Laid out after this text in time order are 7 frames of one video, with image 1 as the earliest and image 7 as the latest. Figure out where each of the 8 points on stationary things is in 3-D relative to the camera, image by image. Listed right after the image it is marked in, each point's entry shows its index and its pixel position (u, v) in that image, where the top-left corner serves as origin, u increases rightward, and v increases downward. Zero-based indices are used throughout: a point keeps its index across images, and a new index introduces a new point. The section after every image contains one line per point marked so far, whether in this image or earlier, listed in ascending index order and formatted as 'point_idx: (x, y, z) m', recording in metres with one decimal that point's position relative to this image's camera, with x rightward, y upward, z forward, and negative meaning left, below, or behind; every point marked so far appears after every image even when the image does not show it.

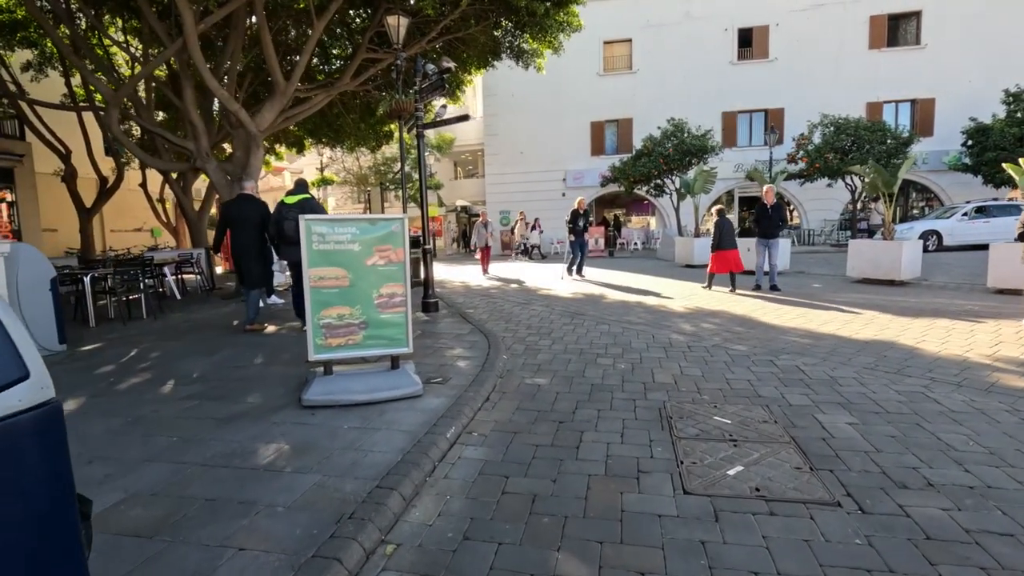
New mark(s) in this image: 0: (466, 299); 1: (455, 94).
0: (-0.9, -0.2, +10.2) m
1: (-1.9, +6.4, +17.6) m
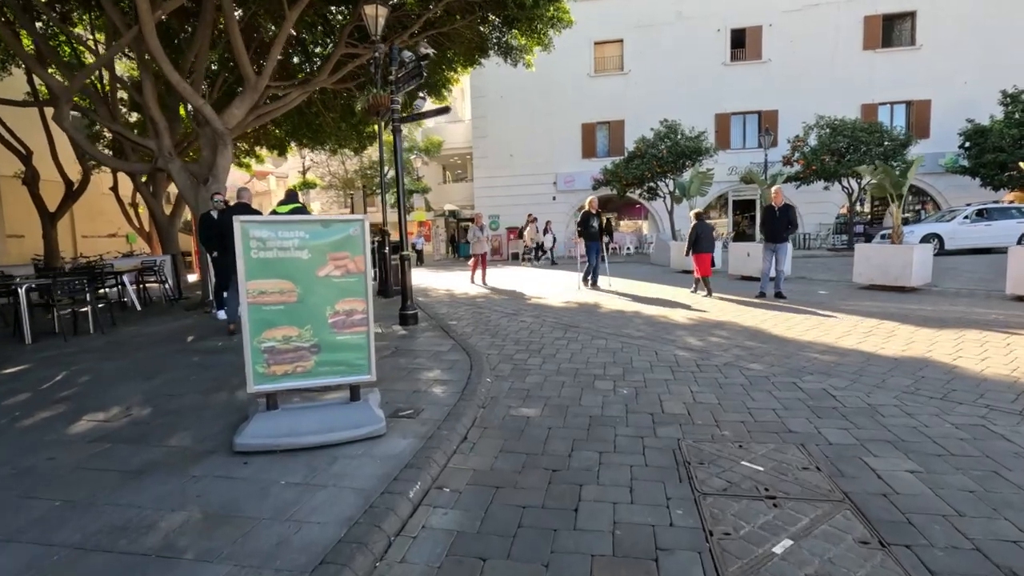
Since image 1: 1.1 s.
0: (-1.1, -0.4, +9.5) m
1: (-2.3, +6.1, +16.9) m
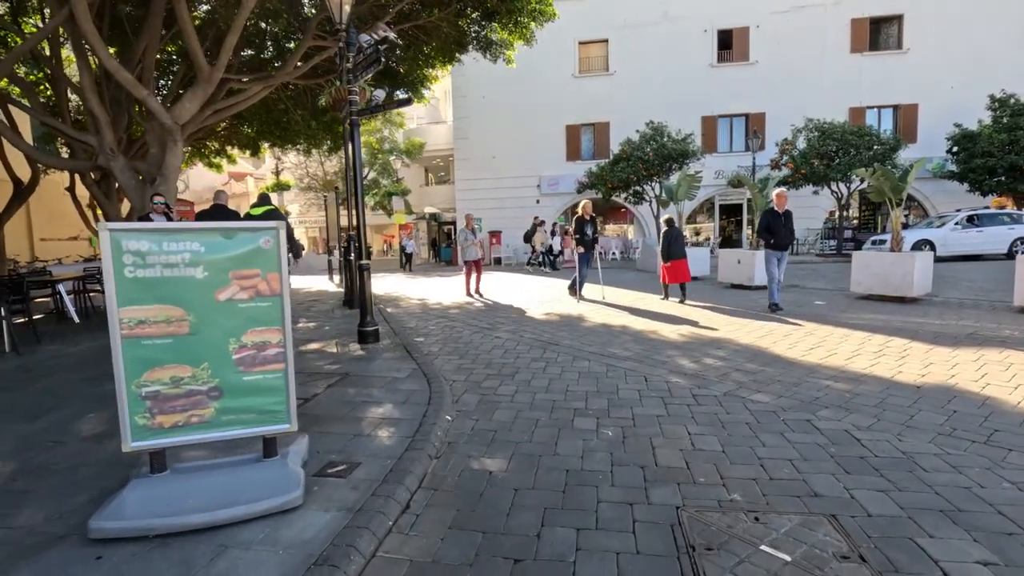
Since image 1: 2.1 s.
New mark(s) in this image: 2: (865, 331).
0: (-1.5, -0.6, +8.6) m
1: (-2.9, +5.9, +16.1) m
2: (+4.9, -0.6, +7.5) m
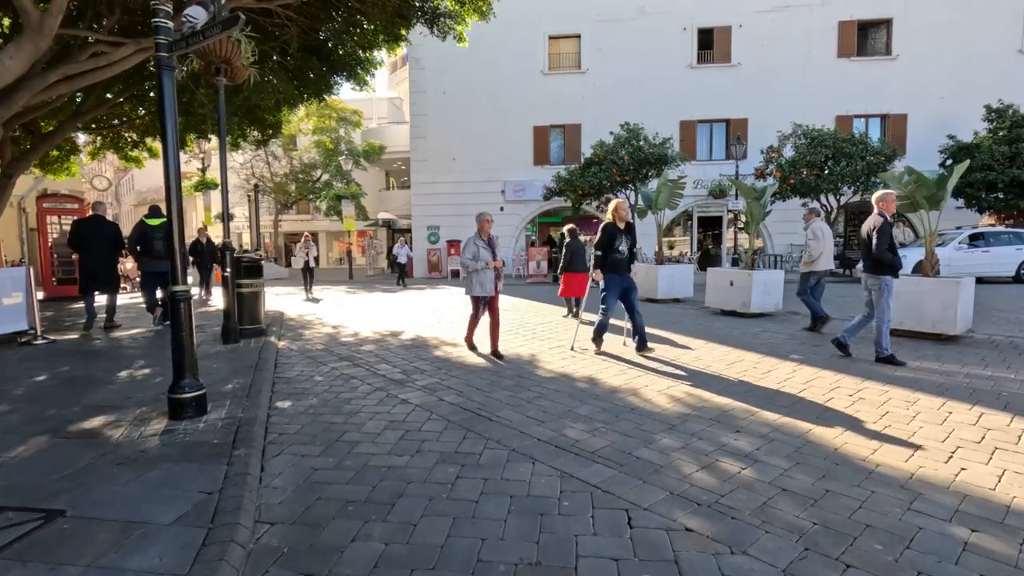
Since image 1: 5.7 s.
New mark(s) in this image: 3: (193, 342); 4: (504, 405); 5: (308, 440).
0: (-2.3, -0.9, +6.1) m
1: (-4.0, +5.4, +13.6) m
2: (+4.1, -1.0, +5.3) m
3: (-2.5, -0.4, +4.2) m
4: (-0.1, -1.0, +4.7) m
5: (-1.5, -1.1, +4.0) m
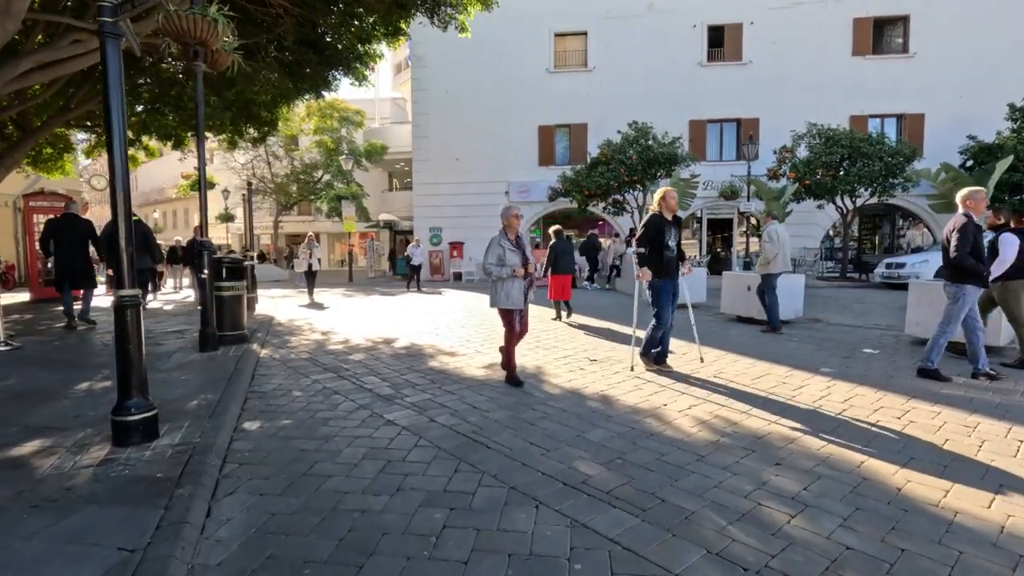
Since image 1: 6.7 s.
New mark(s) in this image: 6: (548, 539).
0: (-2.3, -1.0, +5.5) m
1: (-3.9, +5.4, +13.0) m
2: (+4.2, -1.1, +4.7) m
3: (-2.5, -0.5, +3.7) m
4: (-0.1, -1.1, +4.1) m
5: (-1.5, -1.2, +3.4) m
6: (+0.2, -1.2, +2.6) m
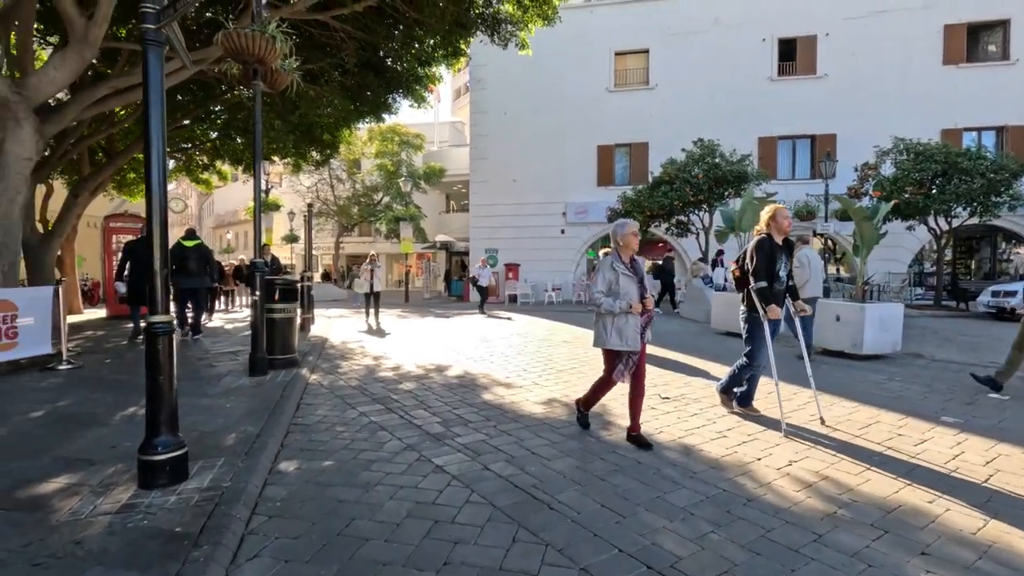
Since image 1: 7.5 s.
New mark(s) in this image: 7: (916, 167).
0: (-1.7, -1.2, +5.2) m
1: (-2.5, +4.8, +13.0) m
2: (+4.6, -1.4, +3.6) m
3: (-2.1, -0.6, +3.3) m
4: (+0.4, -1.3, +3.5) m
5: (-1.1, -1.3, +2.9) m
6: (+0.5, -1.4, +2.0) m
7: (+11.8, +3.5, +15.5) m
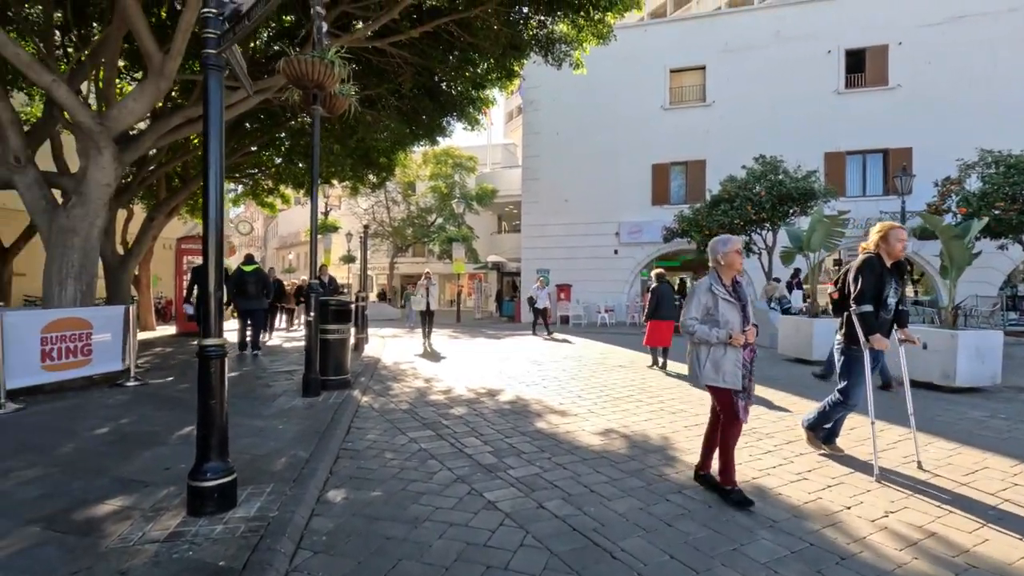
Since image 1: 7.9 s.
0: (-1.2, -1.4, +5.0) m
1: (-1.2, +4.3, +13.1) m
2: (+5.0, -1.6, +2.9) m
3: (-1.8, -0.8, +3.3) m
4: (+0.7, -1.4, +3.2) m
5: (-0.8, -1.4, +2.8) m
6: (+0.7, -1.5, +1.7) m
7: (+13.2, +2.8, +14.2) m
